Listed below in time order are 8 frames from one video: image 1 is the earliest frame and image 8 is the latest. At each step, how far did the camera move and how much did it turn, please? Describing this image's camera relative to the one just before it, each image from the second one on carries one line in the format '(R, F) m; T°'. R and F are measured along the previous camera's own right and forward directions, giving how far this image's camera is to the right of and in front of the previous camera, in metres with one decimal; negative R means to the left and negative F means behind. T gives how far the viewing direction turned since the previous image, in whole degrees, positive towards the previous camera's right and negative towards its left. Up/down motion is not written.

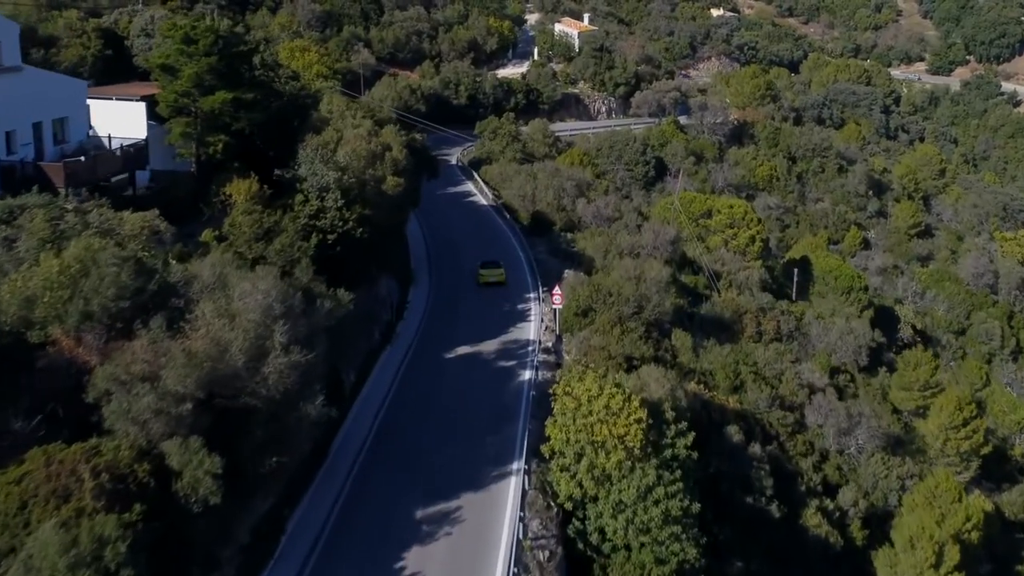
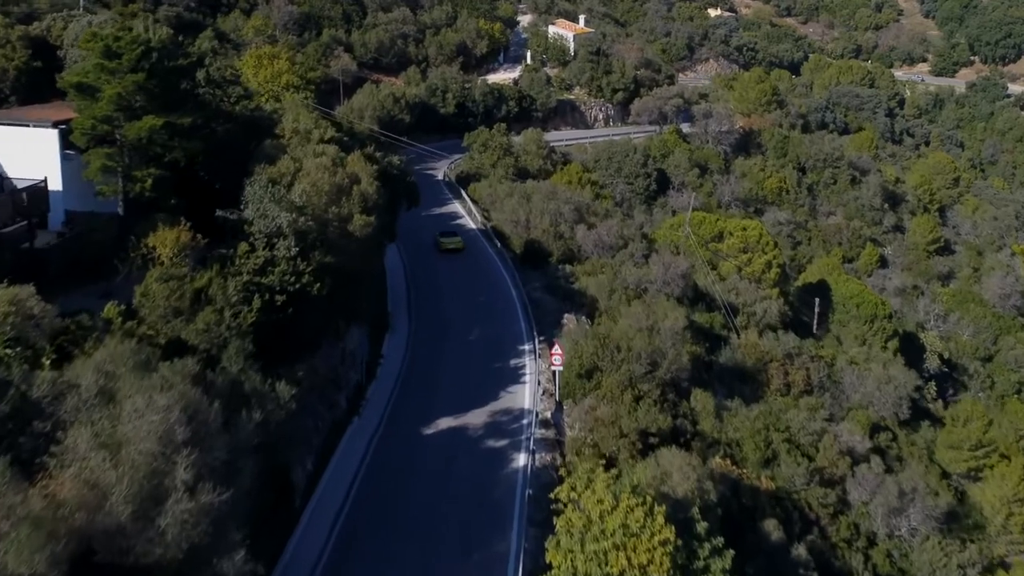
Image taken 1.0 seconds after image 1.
(0.0, +3.0) m; 0°
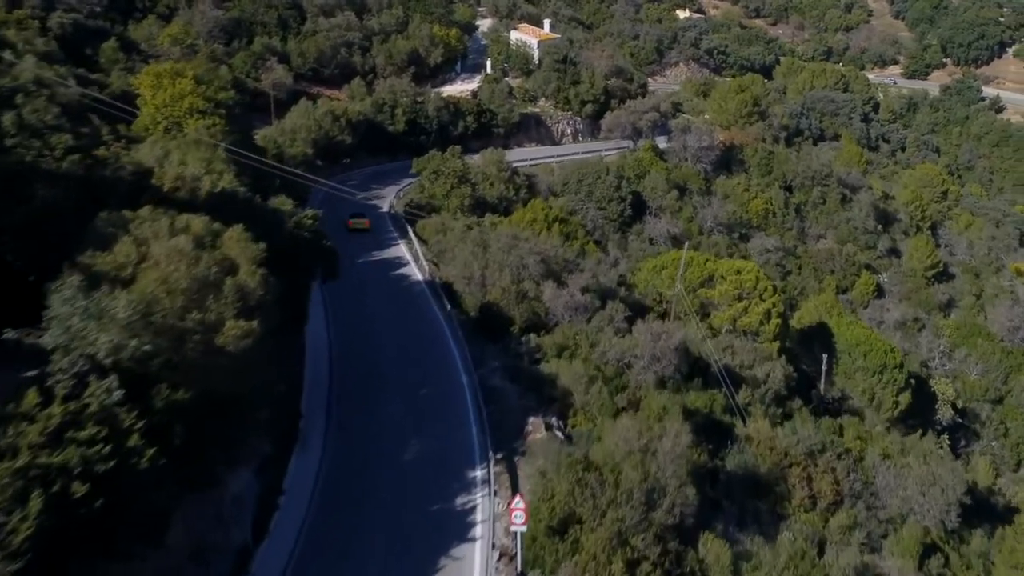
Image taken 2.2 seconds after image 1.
(+0.3, +4.6) m; +2°
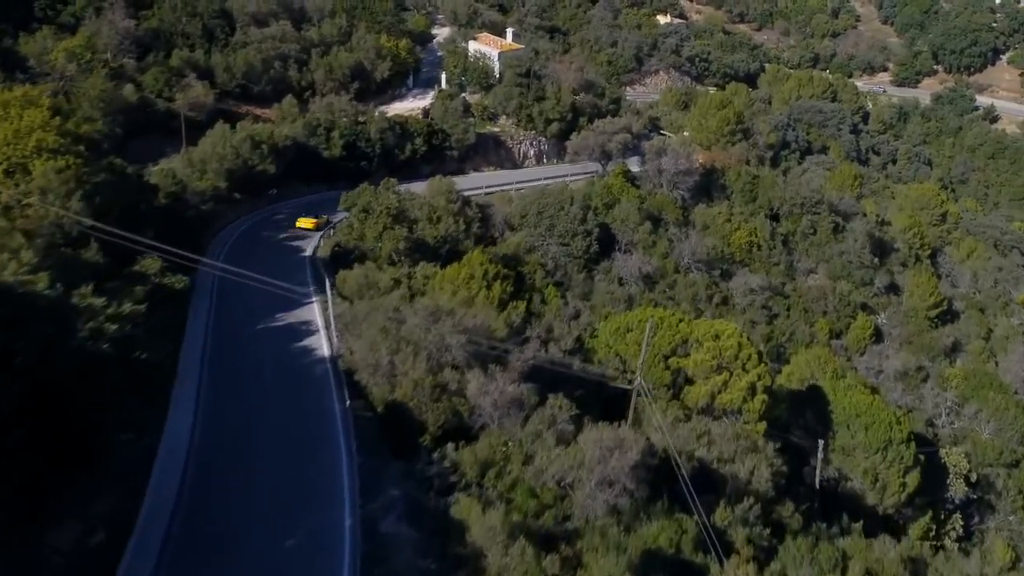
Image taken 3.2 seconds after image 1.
(+1.3, +4.3) m; +1°
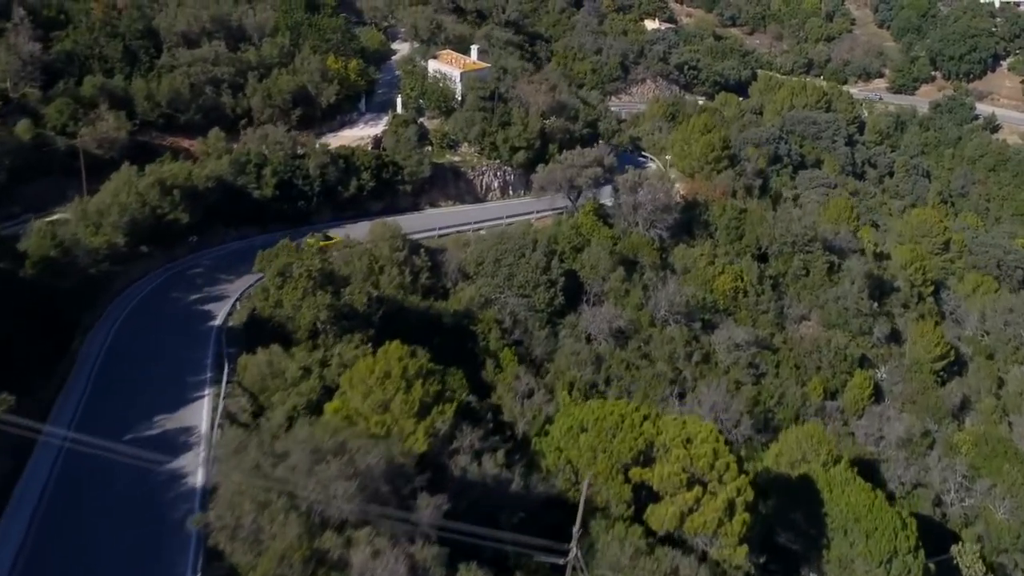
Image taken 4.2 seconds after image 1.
(+1.4, +3.7) m; 0°
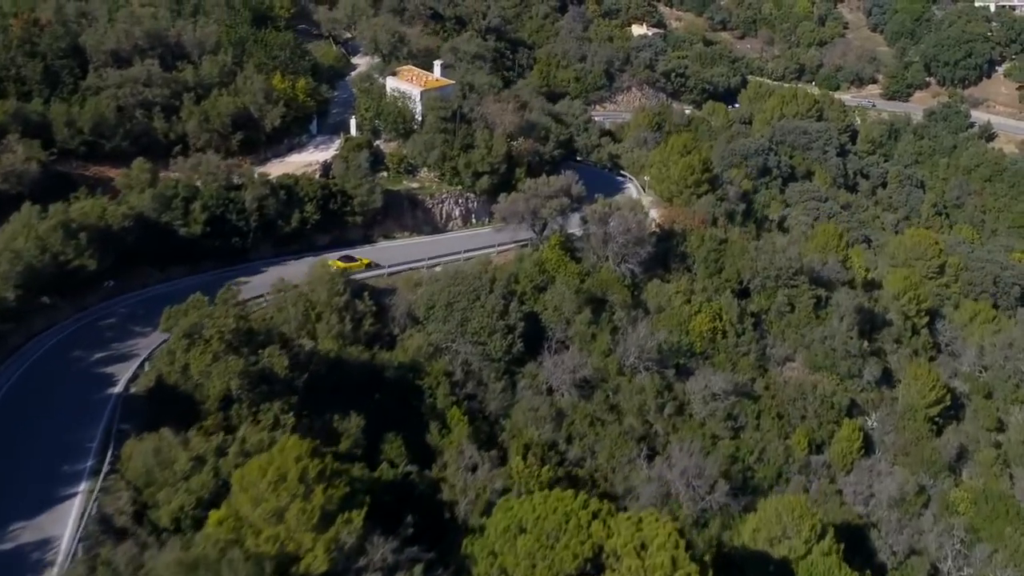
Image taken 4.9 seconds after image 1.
(+1.3, +2.6) m; 0°
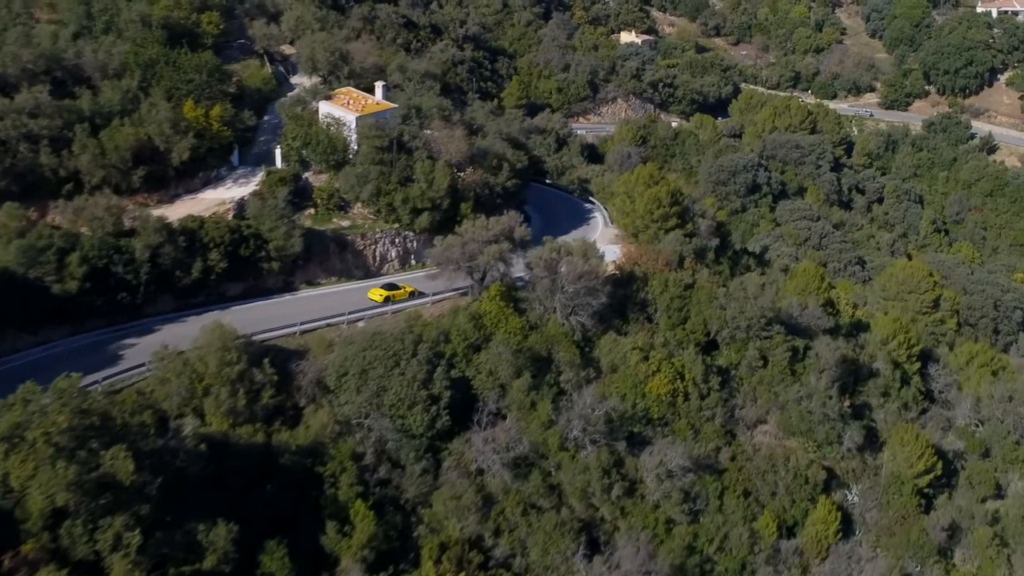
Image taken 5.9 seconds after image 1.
(+2.1, +3.4) m; 0°
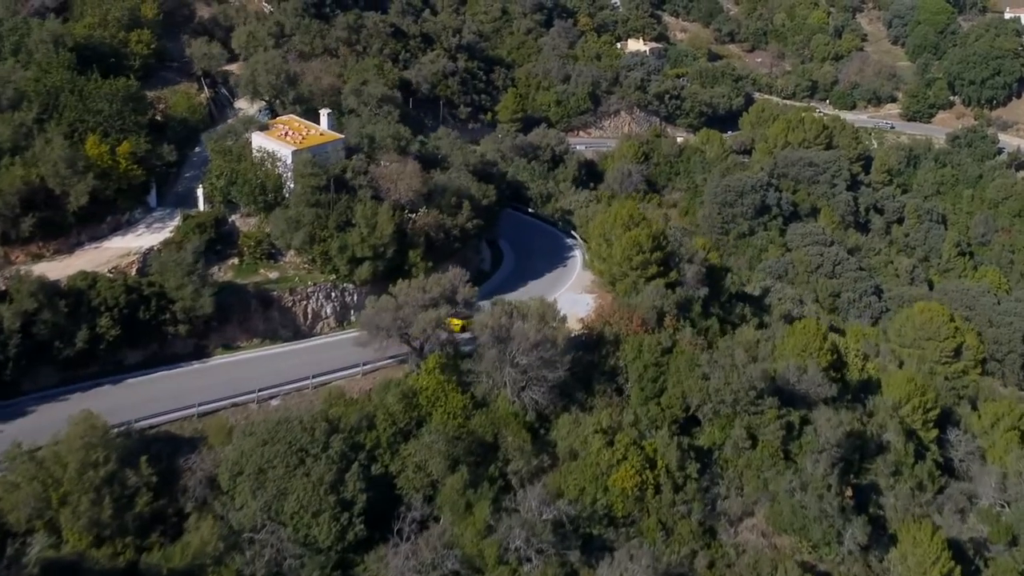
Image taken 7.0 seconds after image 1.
(+2.0, +3.9) m; -1°
